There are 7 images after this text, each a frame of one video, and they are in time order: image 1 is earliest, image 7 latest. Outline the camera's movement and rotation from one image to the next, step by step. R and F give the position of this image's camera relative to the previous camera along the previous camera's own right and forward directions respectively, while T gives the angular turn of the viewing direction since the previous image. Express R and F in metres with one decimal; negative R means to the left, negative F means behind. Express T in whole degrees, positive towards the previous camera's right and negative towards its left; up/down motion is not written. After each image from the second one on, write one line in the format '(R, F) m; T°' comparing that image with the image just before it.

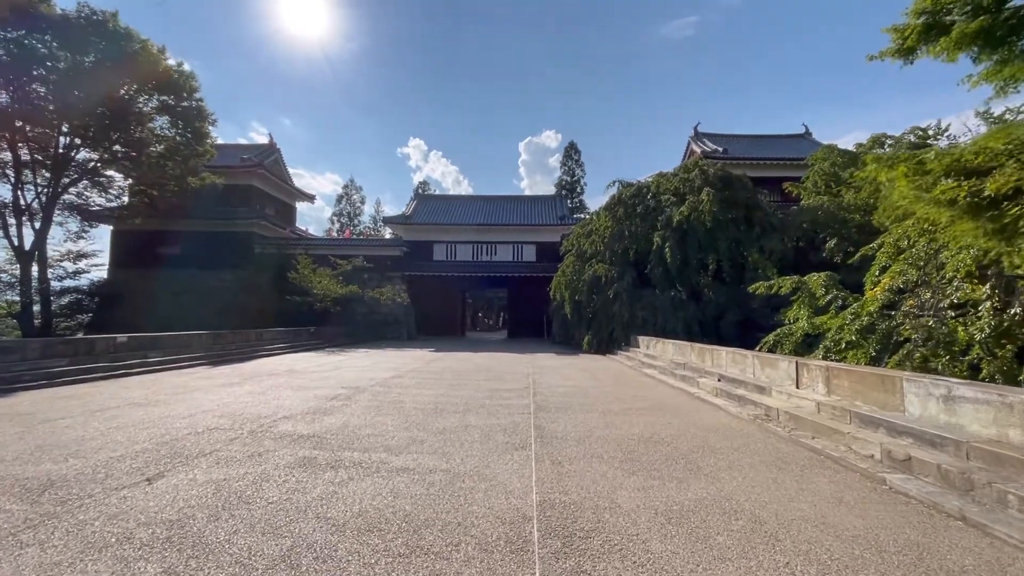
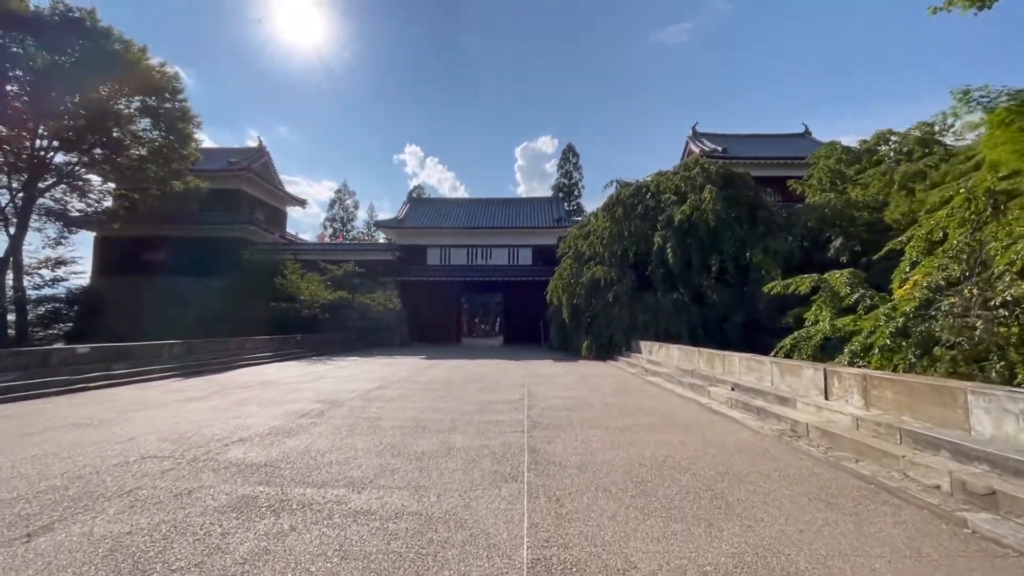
(+0.1, +0.7) m; 0°
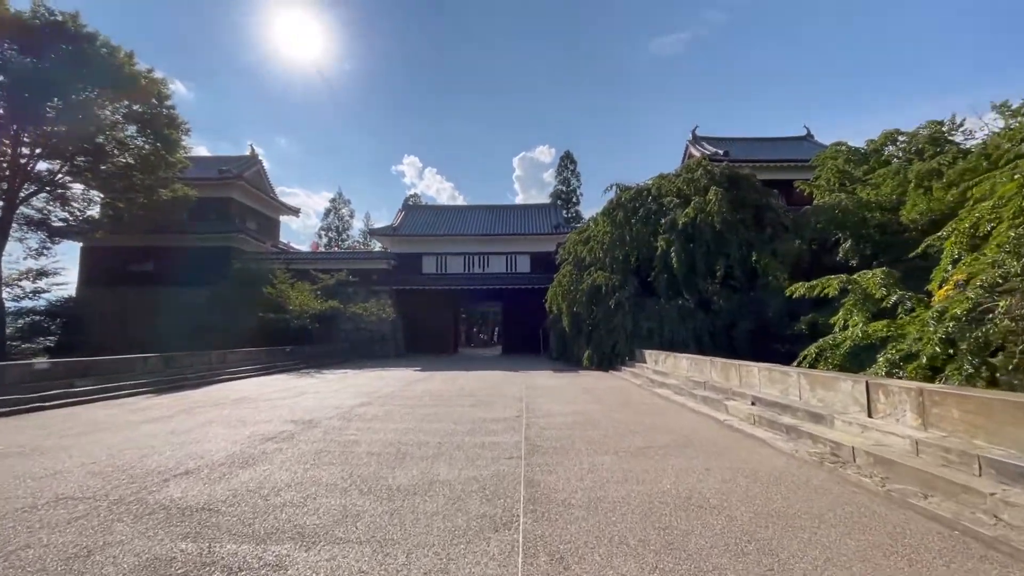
(+0.1, +0.6) m; 0°
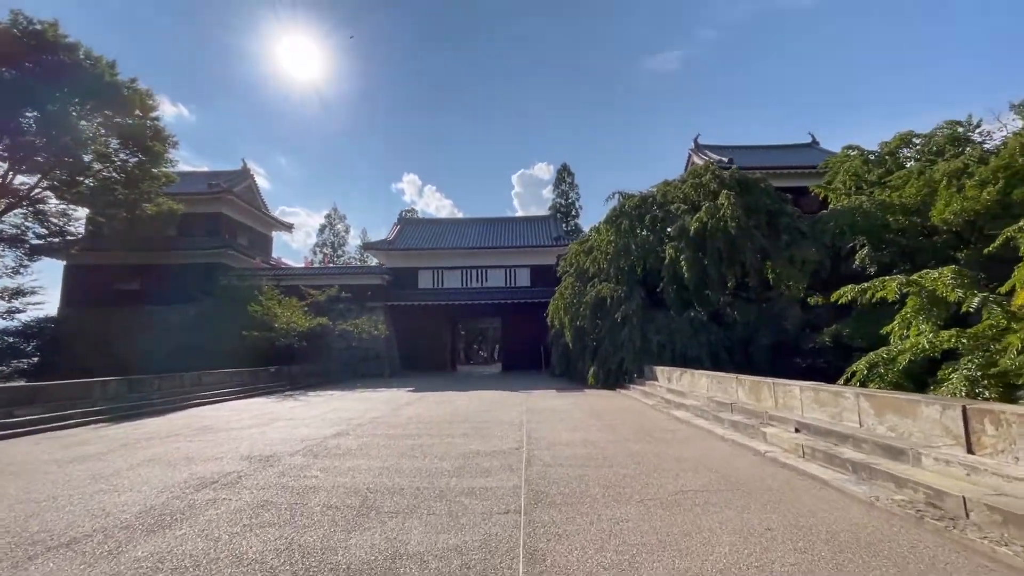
(0.0, +0.9) m; 0°
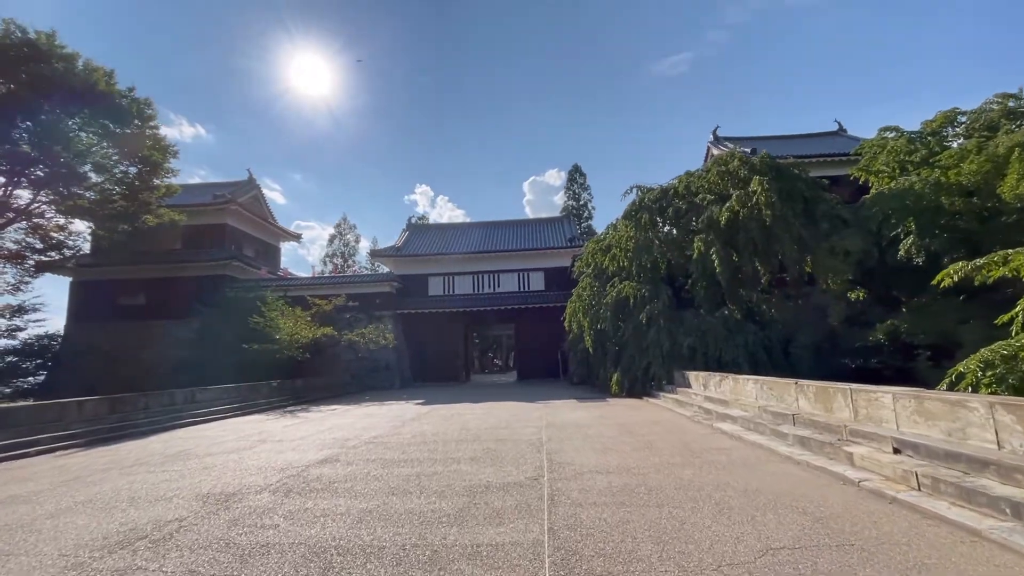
(0.0, +1.0) m; -2°
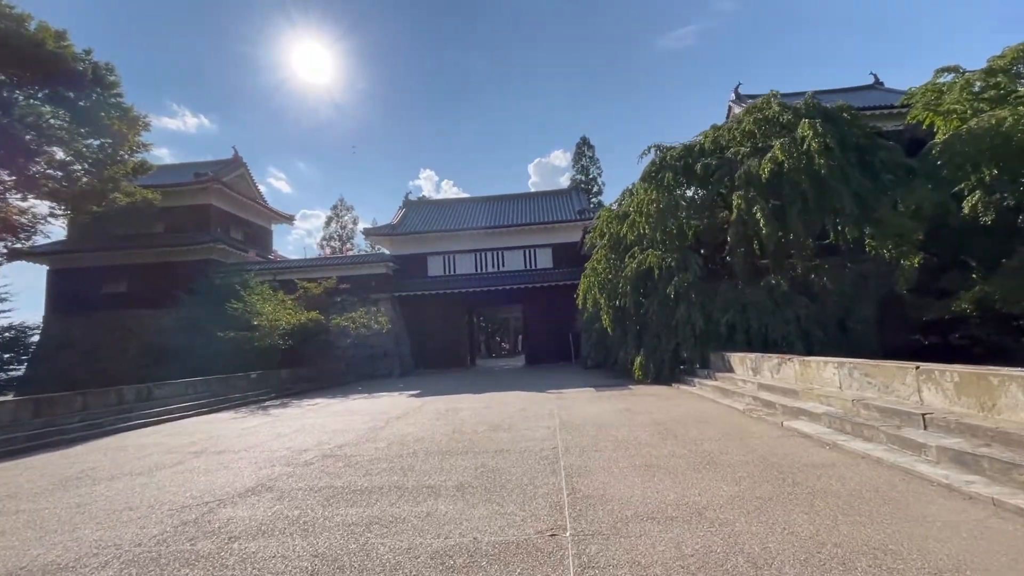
(+0.1, +1.7) m; -1°
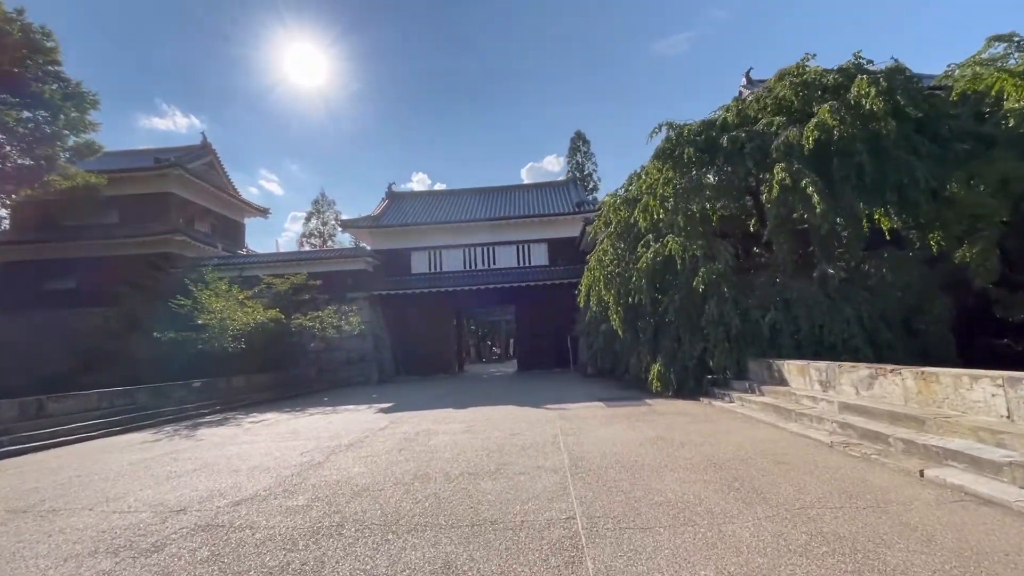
(0.0, +1.9) m; +1°
